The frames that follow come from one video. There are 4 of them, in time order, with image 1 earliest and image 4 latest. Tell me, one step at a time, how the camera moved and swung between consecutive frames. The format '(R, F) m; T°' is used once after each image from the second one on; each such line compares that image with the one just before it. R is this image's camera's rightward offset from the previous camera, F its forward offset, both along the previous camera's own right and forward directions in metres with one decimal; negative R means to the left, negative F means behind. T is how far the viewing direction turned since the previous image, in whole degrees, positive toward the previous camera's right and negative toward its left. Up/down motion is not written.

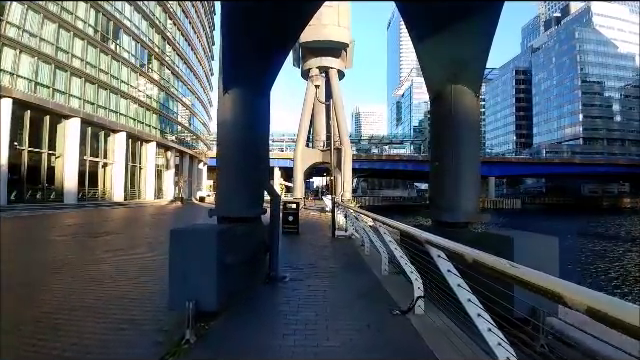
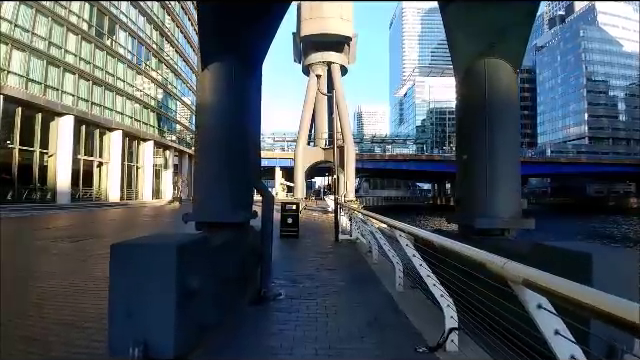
(0.0, +0.8) m; 0°
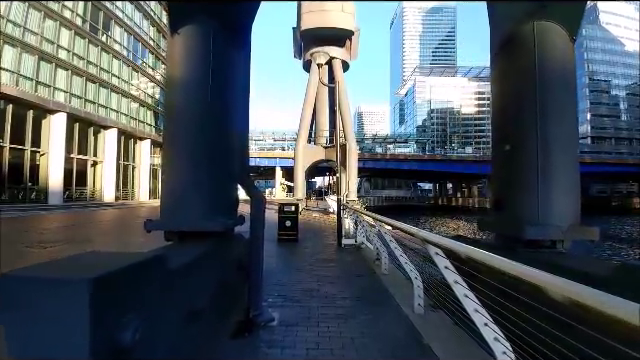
(0.0, +0.7) m; 0°
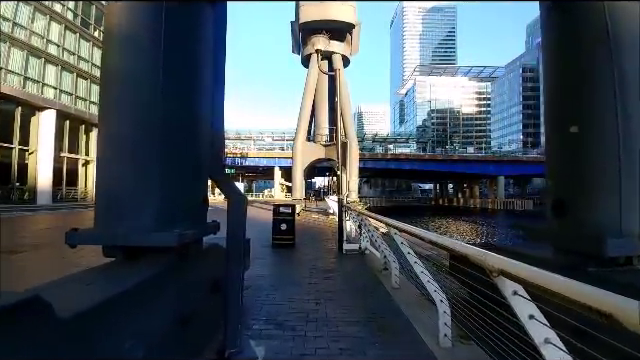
(0.0, +0.8) m; 0°
